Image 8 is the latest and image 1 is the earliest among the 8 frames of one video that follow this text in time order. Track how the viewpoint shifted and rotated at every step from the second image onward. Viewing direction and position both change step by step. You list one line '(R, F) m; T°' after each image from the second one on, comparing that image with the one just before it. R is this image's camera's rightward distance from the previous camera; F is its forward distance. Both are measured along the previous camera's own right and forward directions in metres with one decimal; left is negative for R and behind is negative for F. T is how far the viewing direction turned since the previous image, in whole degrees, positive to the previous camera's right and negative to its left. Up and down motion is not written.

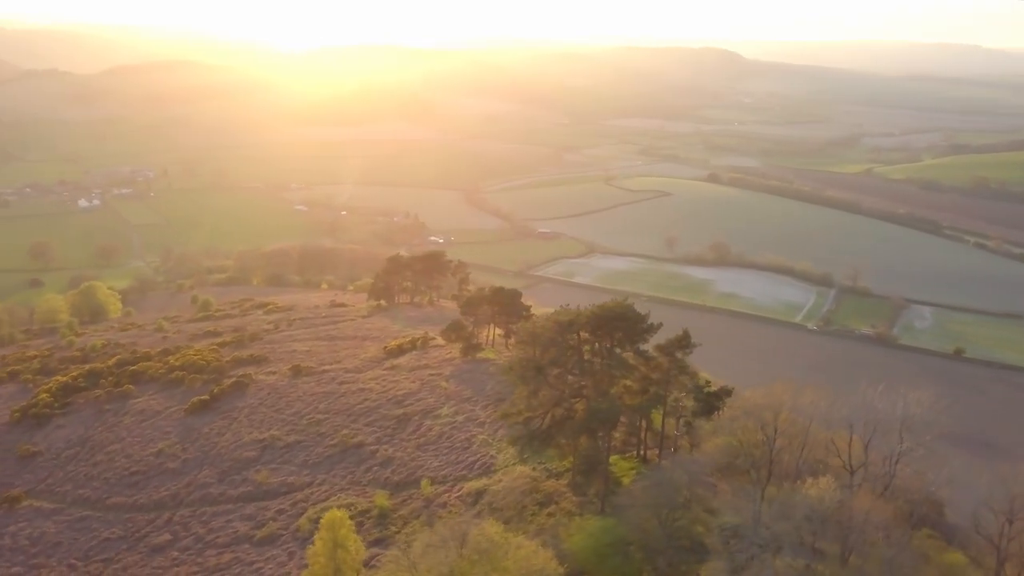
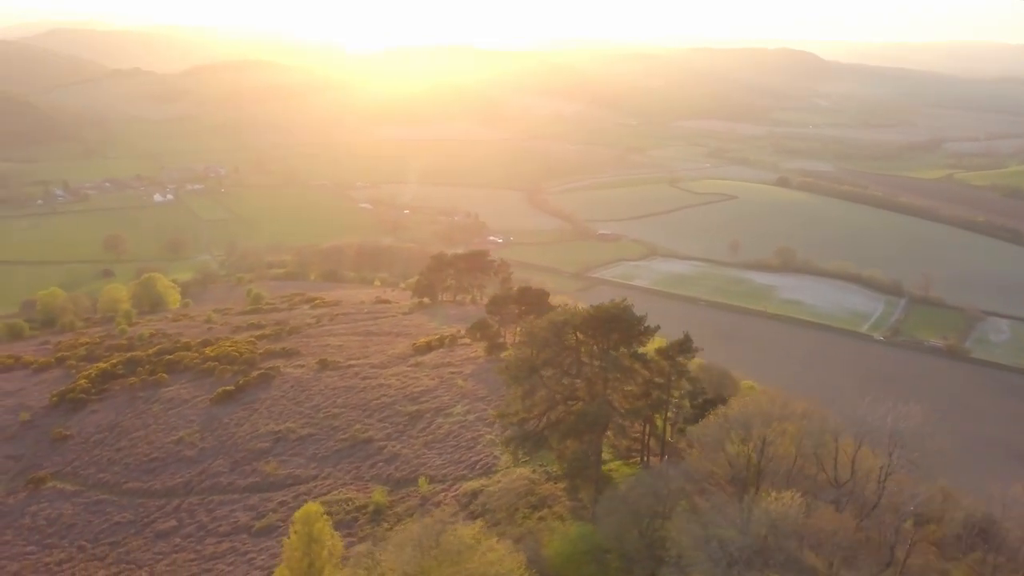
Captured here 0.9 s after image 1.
(+1.5, +0.4) m; -4°
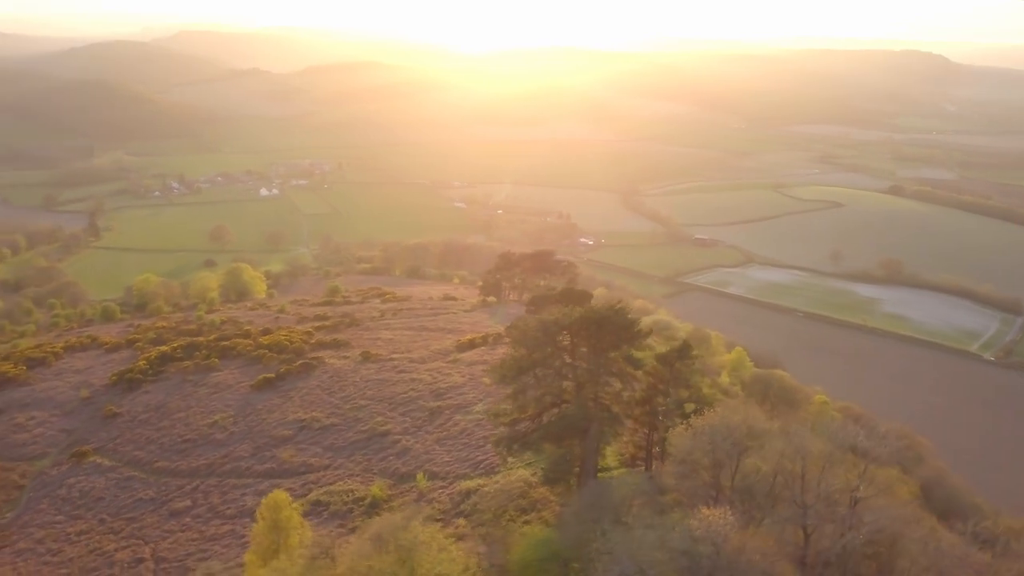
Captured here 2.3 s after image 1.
(+2.3, +0.5) m; -7°
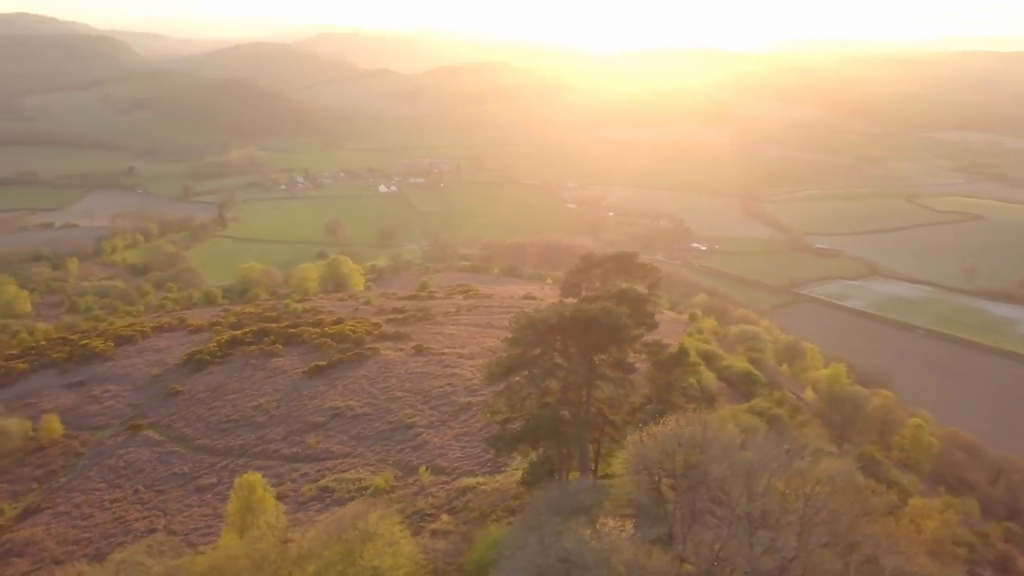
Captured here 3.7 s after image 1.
(+2.6, +0.5) m; -8°
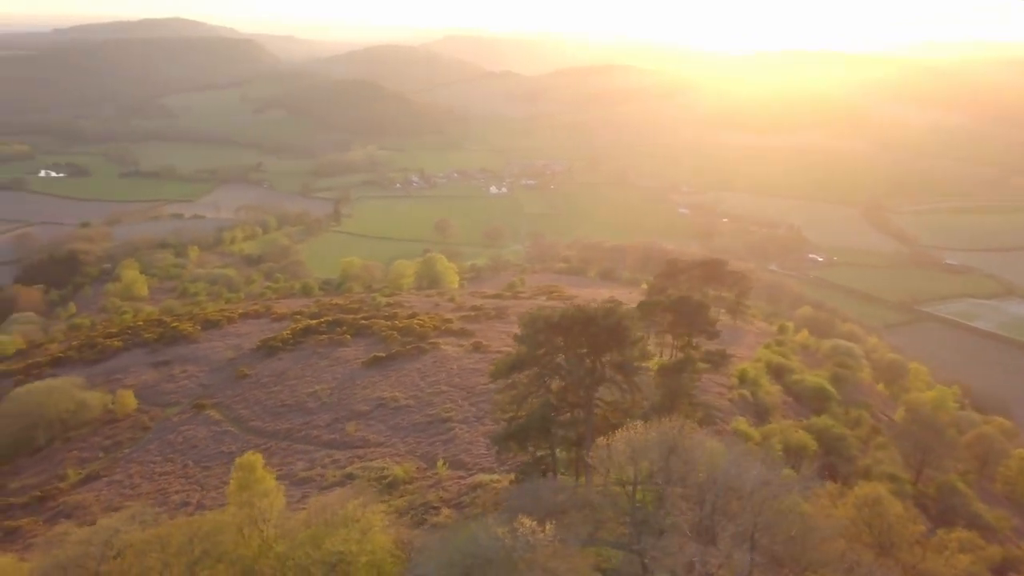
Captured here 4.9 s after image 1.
(+2.2, +0.3) m; -8°
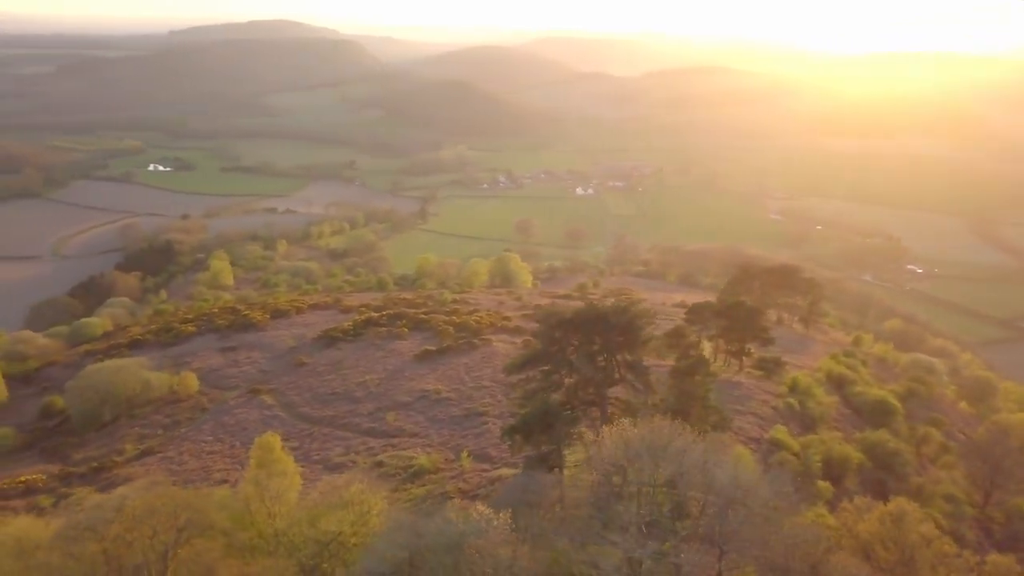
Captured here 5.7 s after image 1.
(+1.5, 0.0) m; -6°
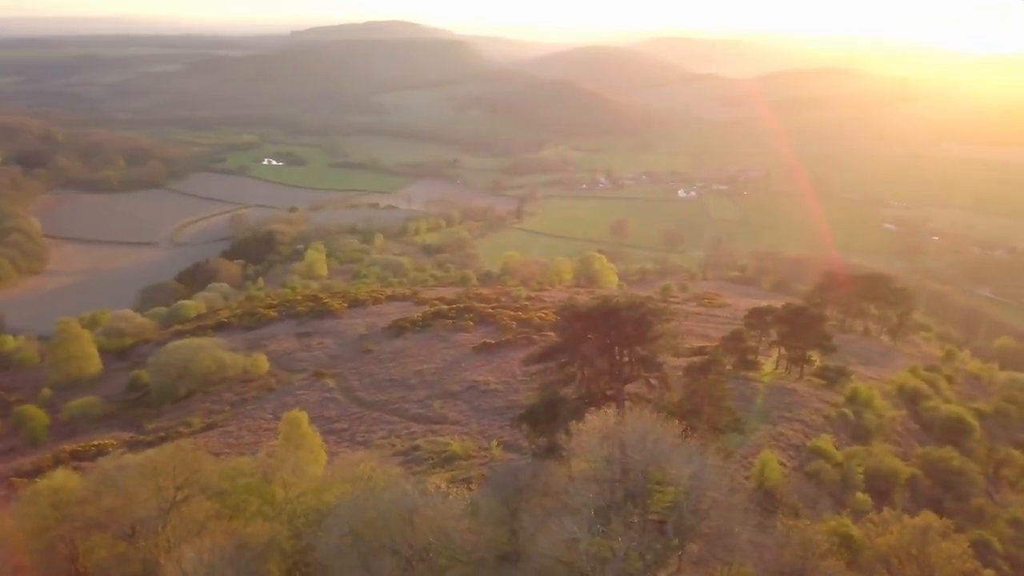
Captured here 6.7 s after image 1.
(+1.7, -0.2) m; -7°
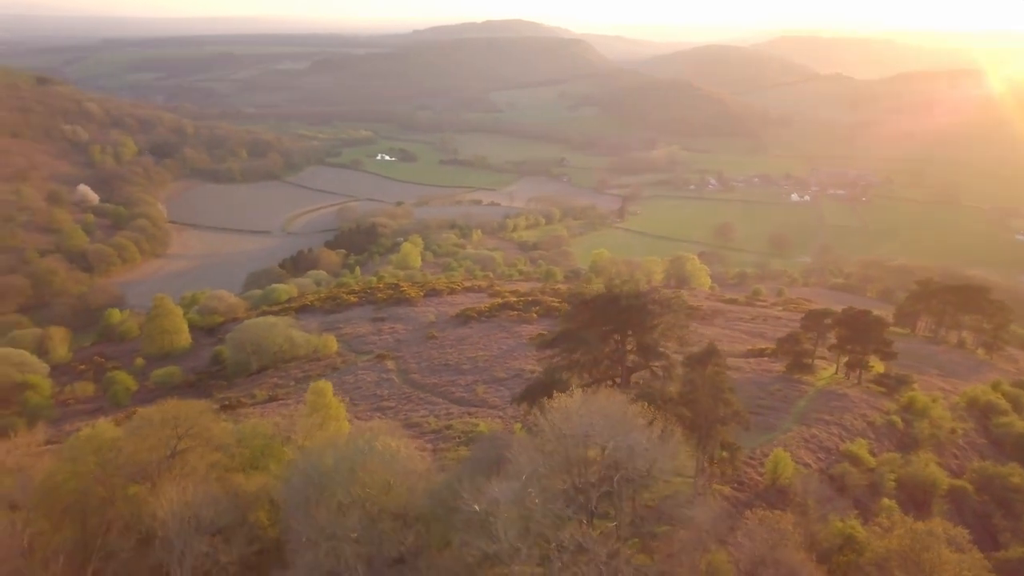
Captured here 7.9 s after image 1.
(+2.1, -0.5) m; -8°
